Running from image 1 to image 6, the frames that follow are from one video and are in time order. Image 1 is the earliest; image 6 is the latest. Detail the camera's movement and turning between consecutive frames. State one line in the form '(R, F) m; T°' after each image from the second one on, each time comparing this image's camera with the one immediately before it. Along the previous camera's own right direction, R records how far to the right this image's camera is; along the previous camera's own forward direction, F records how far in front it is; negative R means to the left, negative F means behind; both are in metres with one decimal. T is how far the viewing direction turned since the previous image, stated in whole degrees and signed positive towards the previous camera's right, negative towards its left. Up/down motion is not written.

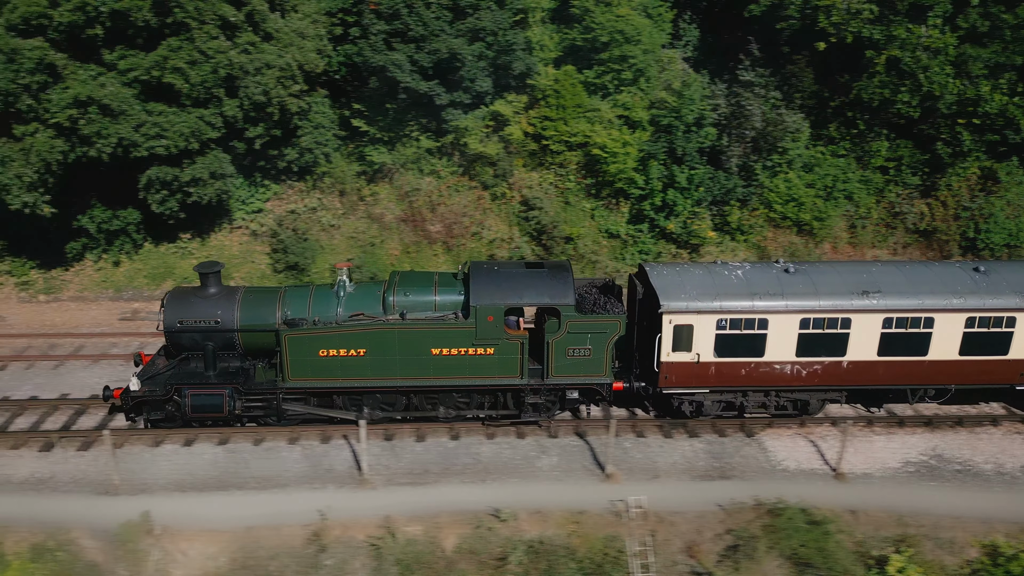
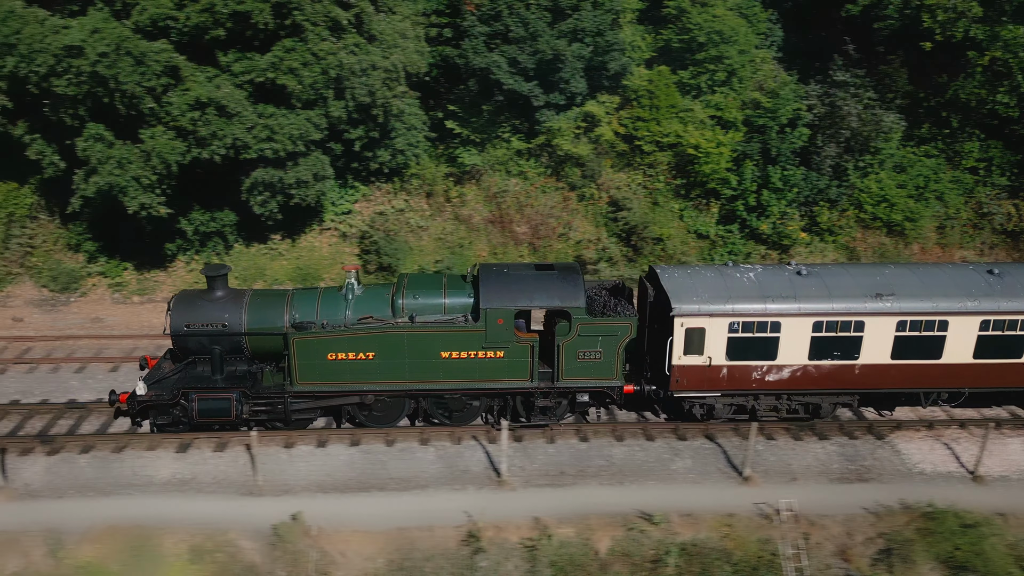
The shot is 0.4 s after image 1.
(-2.5, +0.1) m; -1°
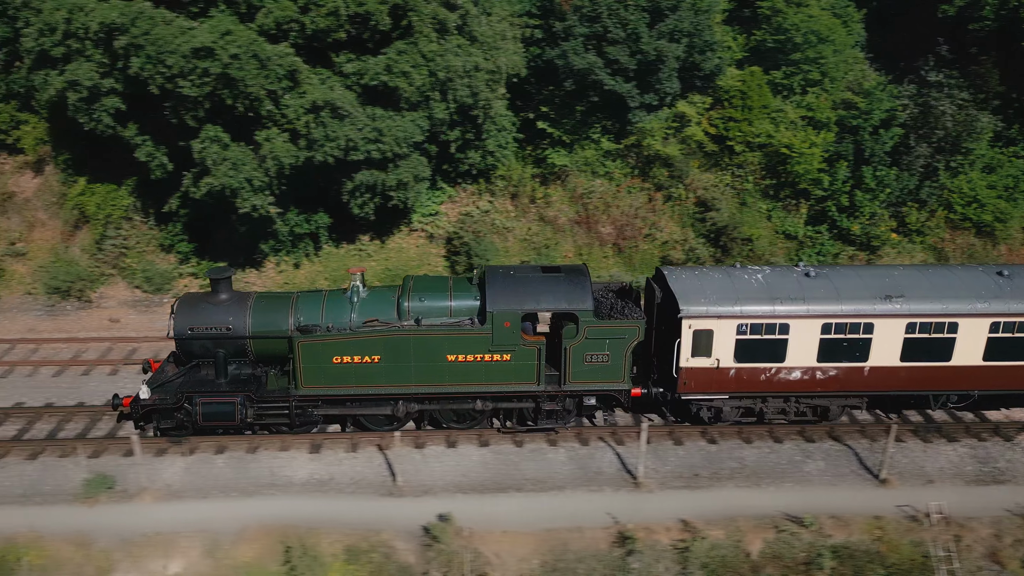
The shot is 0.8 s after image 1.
(-2.5, 0.0) m; 0°
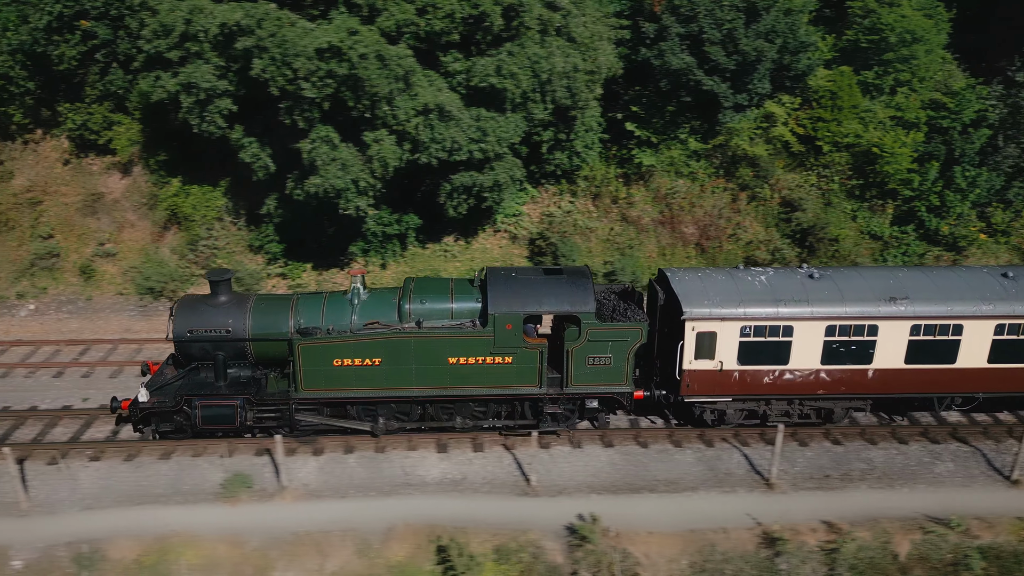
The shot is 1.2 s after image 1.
(-2.4, 0.0) m; 0°
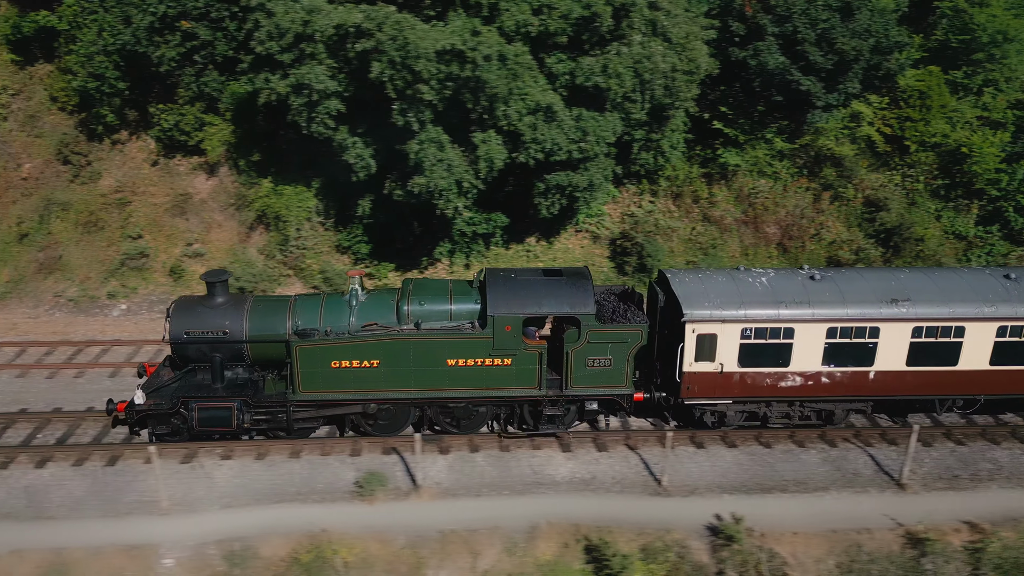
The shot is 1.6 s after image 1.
(-2.3, -0.1) m; 0°
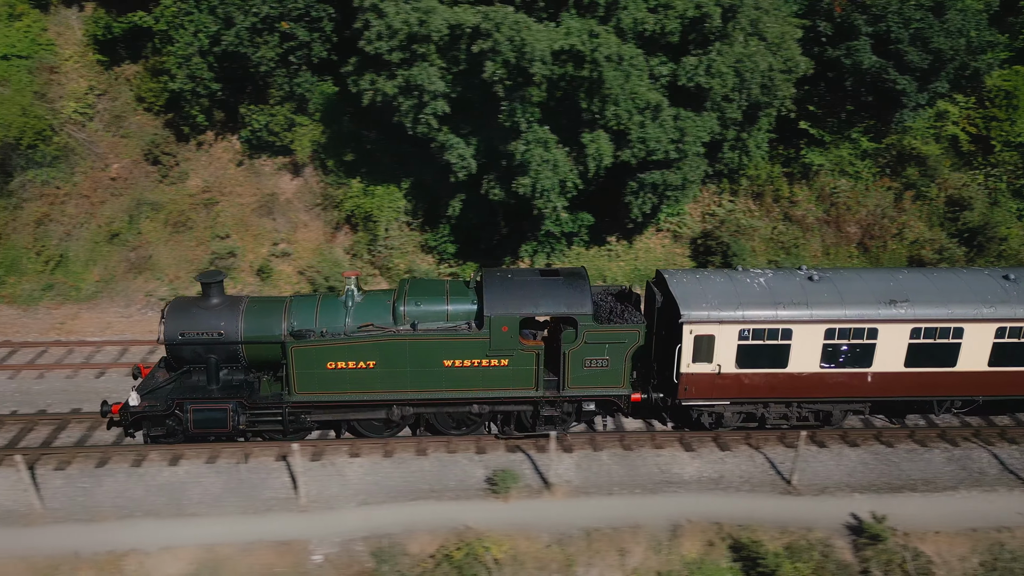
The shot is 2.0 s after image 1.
(-2.3, -0.1) m; 0°
